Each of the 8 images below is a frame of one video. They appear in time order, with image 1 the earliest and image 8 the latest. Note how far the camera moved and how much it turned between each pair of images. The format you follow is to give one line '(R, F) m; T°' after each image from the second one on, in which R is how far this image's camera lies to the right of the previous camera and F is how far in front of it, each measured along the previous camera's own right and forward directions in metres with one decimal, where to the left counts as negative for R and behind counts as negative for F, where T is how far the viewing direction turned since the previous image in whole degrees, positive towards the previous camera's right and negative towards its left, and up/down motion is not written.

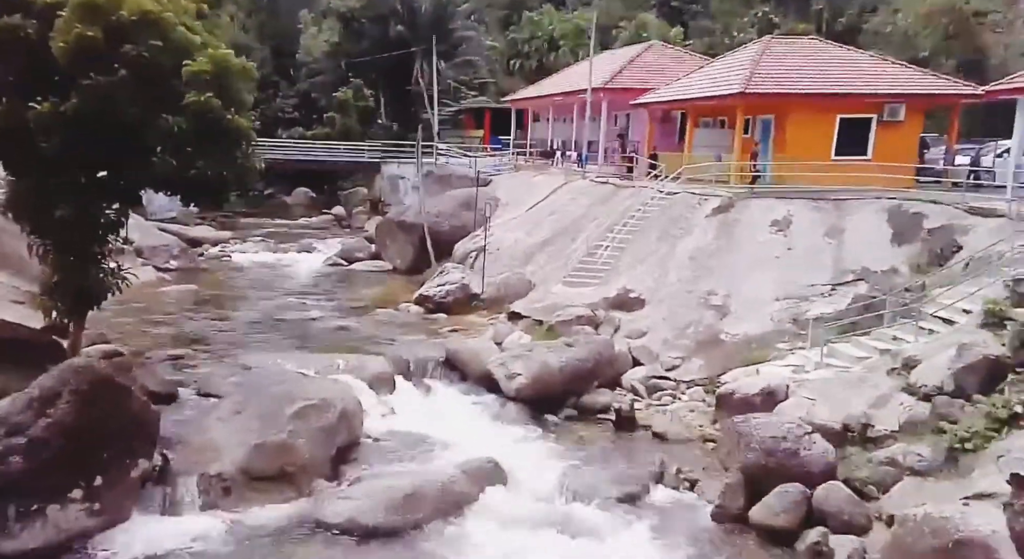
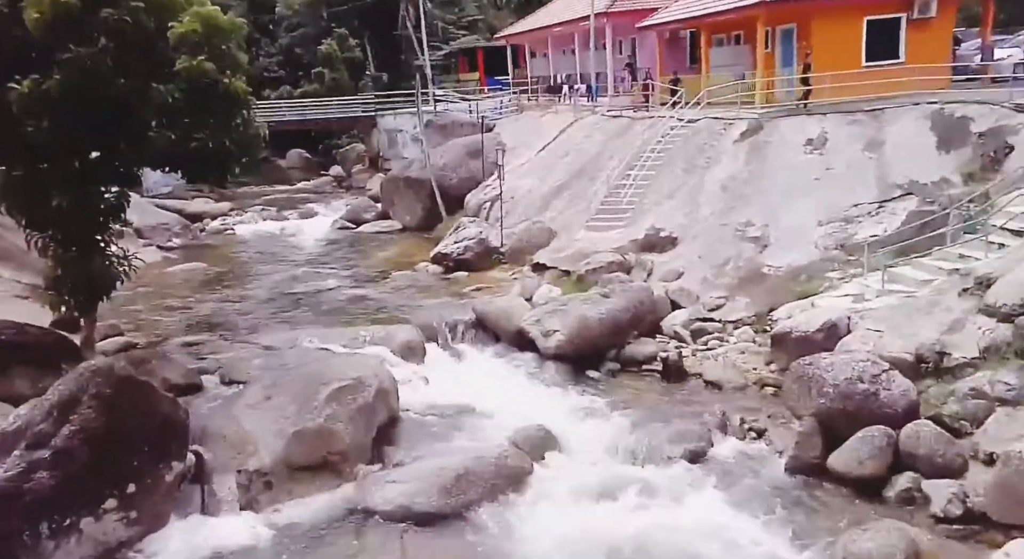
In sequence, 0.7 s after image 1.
(-0.4, +0.9) m; 0°
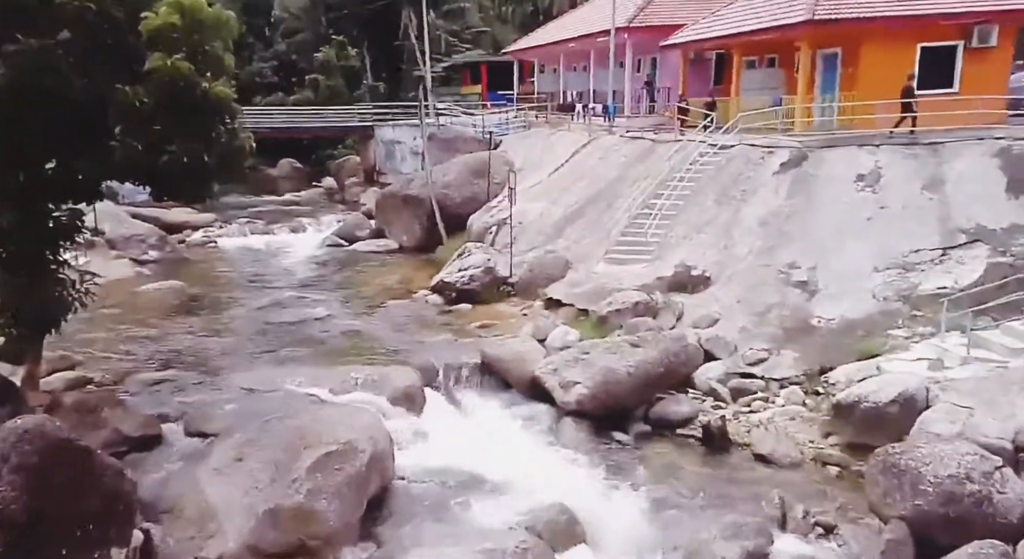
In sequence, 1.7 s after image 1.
(-0.4, +1.8) m; +1°
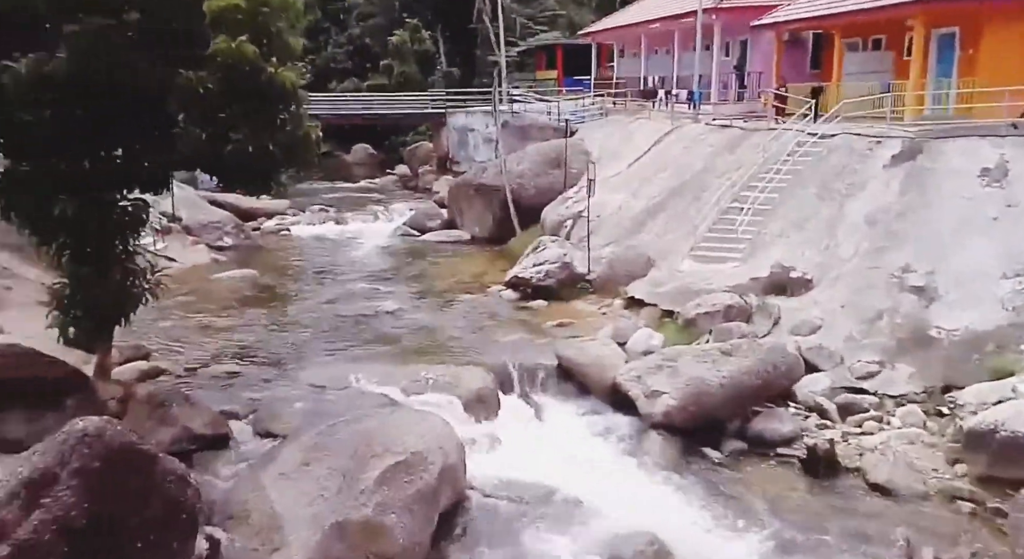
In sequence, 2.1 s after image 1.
(-0.3, +0.8) m; -5°
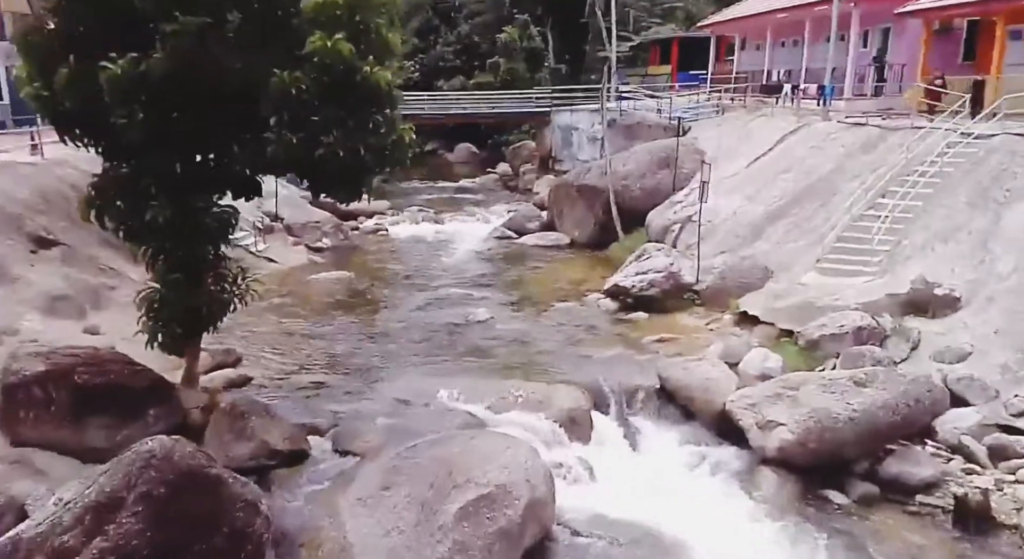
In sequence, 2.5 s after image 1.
(+0.1, +0.9) m; -8°
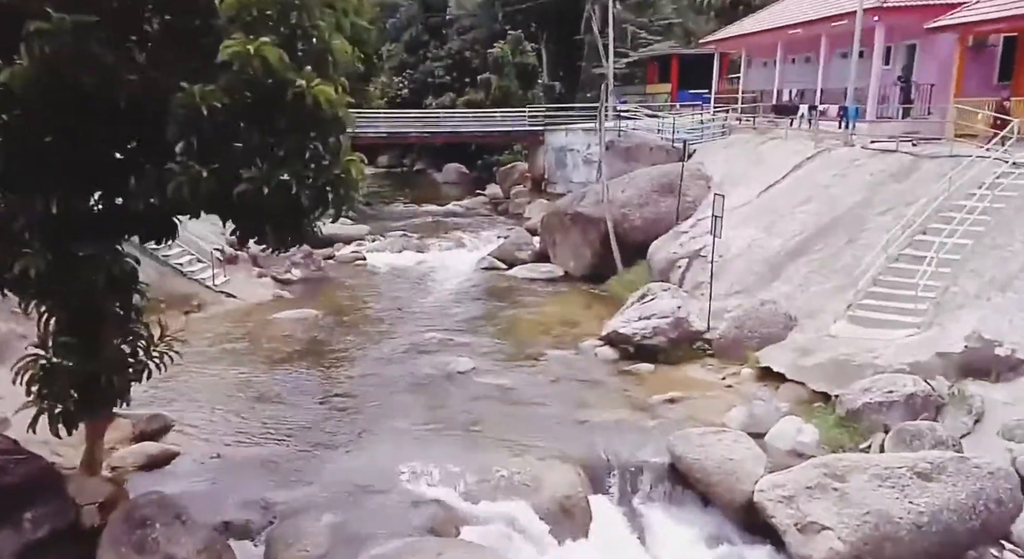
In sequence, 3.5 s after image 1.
(+0.2, +2.1) m; 0°
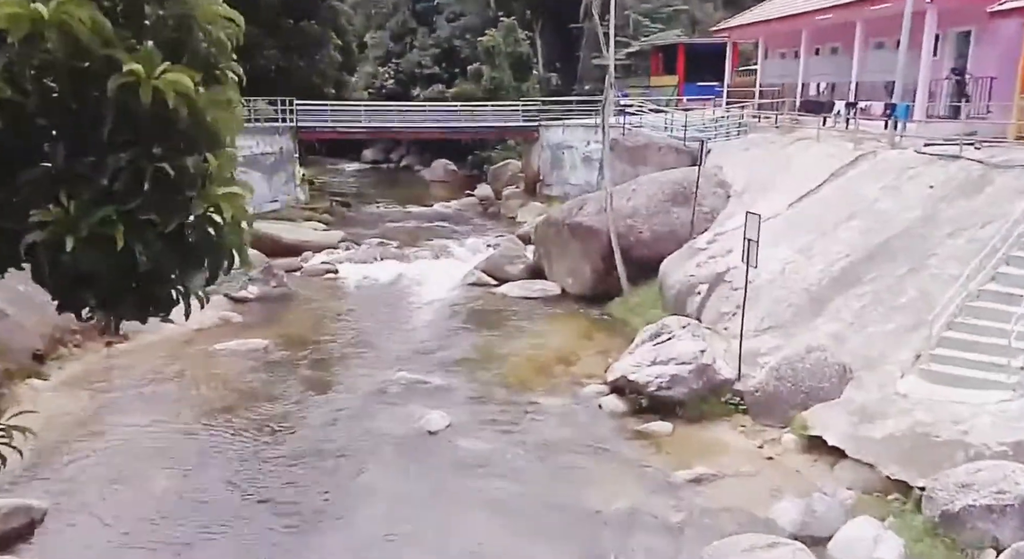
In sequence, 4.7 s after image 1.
(+0.1, +2.8) m; 0°
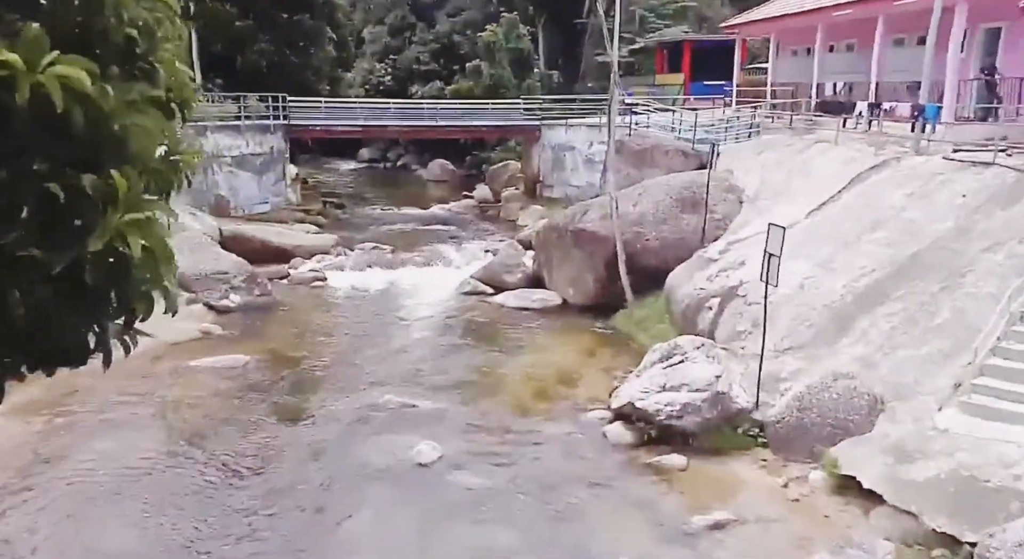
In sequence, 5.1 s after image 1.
(0.0, +1.0) m; 0°
